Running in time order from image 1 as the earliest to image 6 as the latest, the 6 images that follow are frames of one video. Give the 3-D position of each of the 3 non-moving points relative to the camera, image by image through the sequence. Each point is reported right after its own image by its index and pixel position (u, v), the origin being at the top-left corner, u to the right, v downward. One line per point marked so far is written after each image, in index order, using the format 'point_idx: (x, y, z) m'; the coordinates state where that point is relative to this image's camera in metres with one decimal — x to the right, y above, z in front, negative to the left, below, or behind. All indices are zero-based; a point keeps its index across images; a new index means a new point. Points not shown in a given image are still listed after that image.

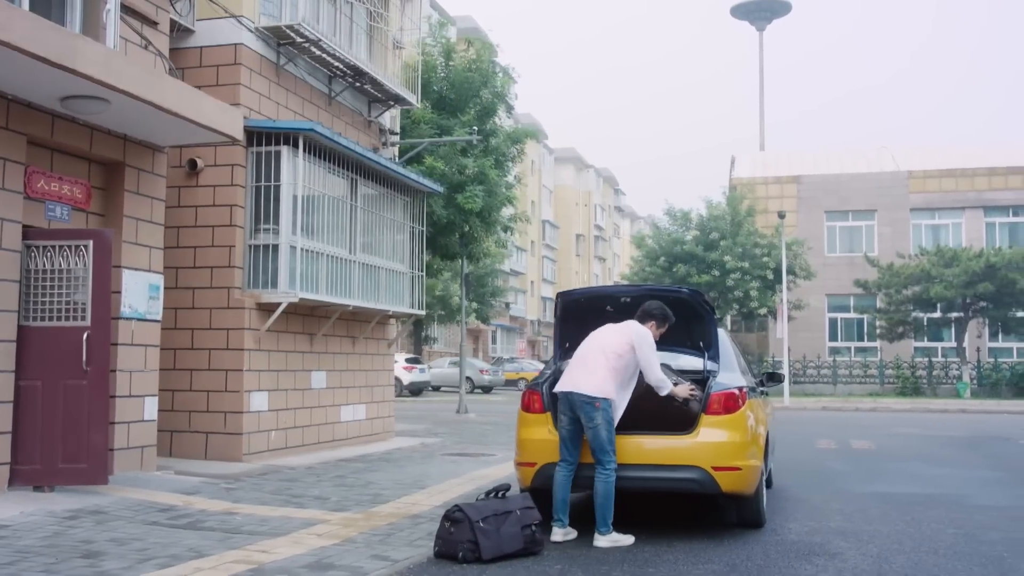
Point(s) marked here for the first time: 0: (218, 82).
0: (-3.3, +2.3, +11.1) m
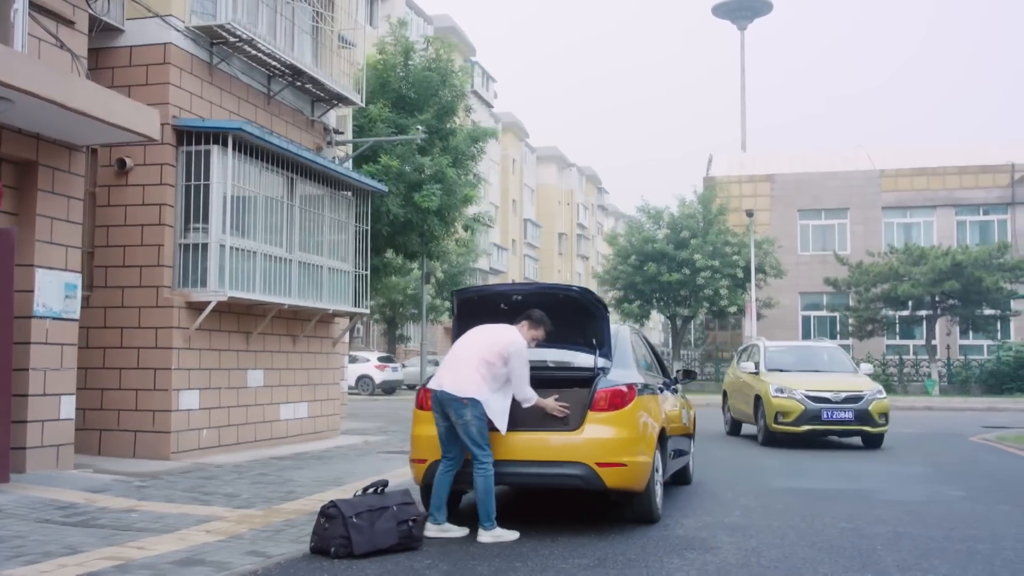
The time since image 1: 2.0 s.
0: (-4.1, +2.3, +11.1) m
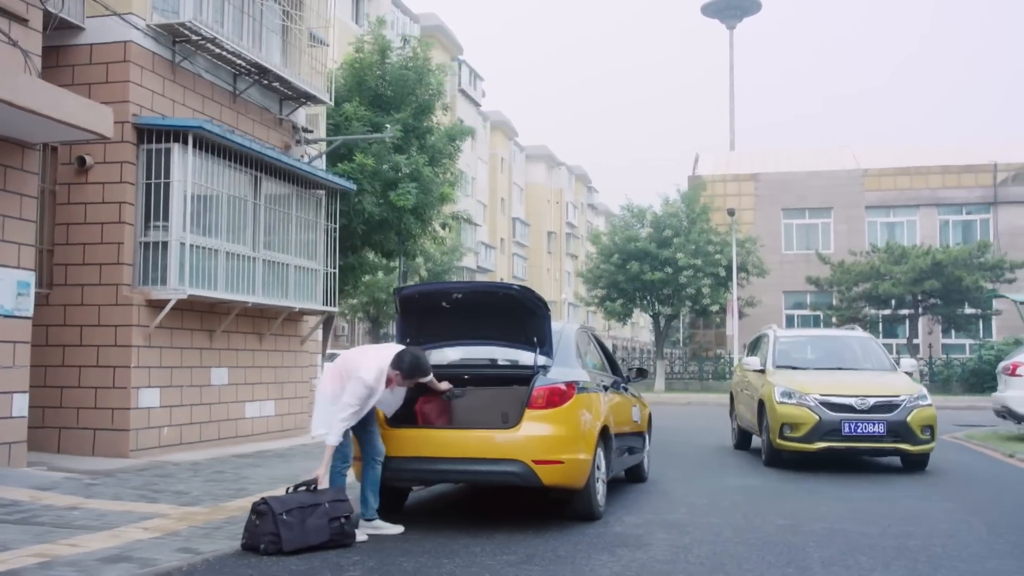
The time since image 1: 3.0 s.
0: (-4.5, +2.3, +11.1) m
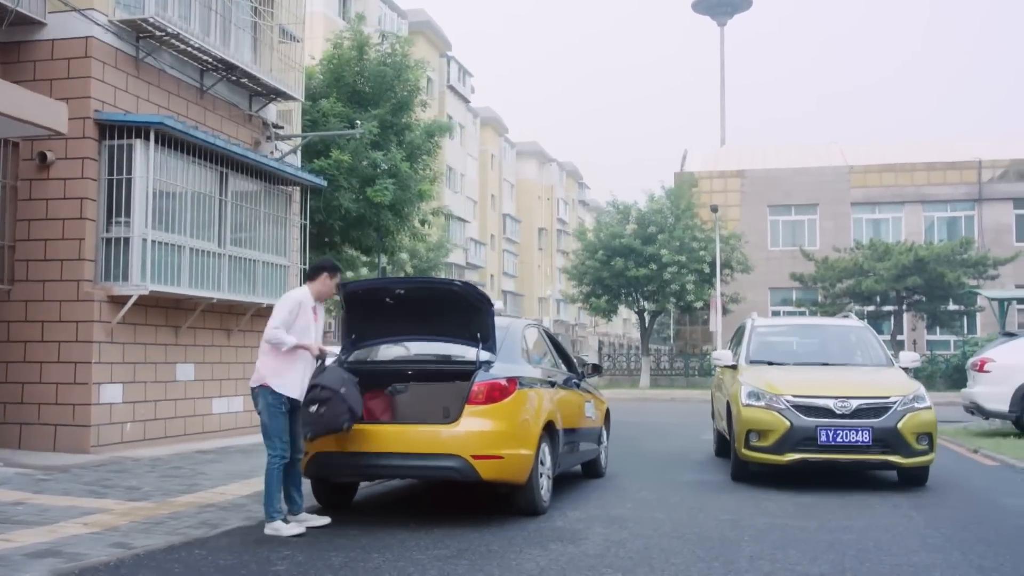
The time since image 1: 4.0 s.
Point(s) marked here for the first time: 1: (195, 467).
0: (-5.0, +2.4, +11.1) m
1: (-3.2, -1.8, +10.1) m
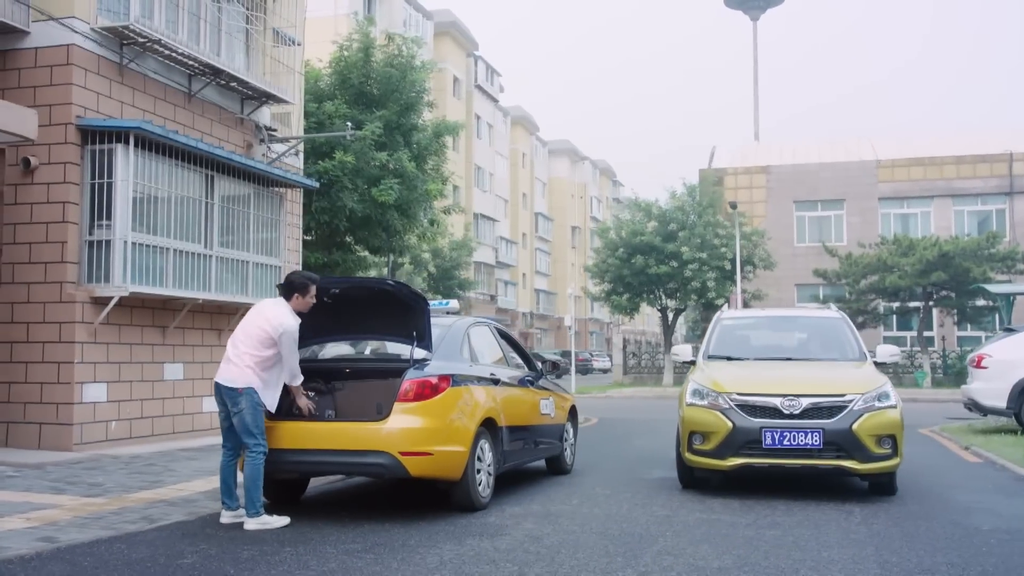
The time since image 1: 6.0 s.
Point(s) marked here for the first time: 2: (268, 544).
0: (-5.3, +2.4, +11.4) m
1: (-3.5, -1.8, +10.3) m
2: (-1.4, -1.5, +5.9) m
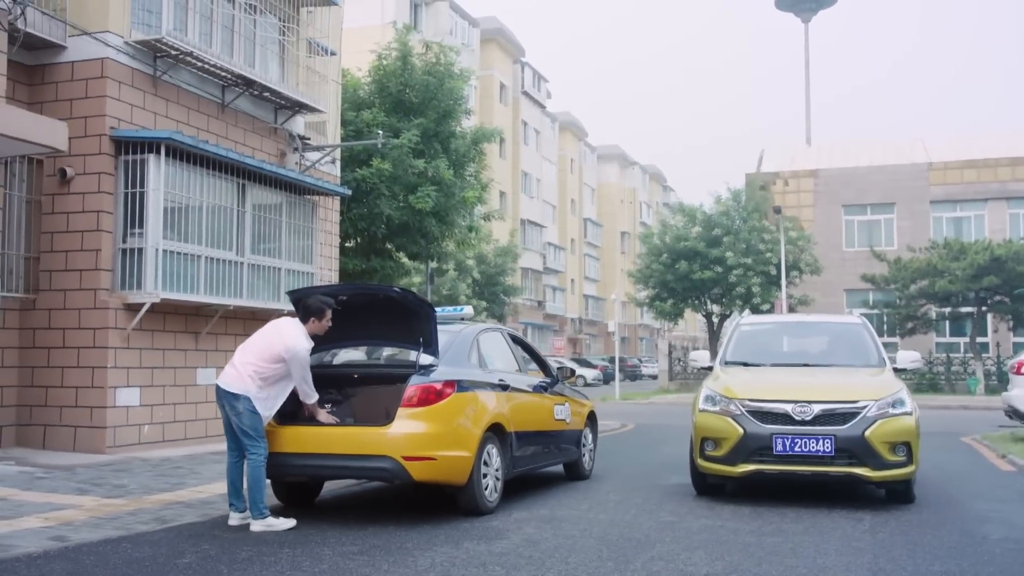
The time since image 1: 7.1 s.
0: (-5.0, +2.3, +11.7) m
1: (-3.3, -1.9, +10.5) m
2: (-1.5, -1.6, +6.1) m
